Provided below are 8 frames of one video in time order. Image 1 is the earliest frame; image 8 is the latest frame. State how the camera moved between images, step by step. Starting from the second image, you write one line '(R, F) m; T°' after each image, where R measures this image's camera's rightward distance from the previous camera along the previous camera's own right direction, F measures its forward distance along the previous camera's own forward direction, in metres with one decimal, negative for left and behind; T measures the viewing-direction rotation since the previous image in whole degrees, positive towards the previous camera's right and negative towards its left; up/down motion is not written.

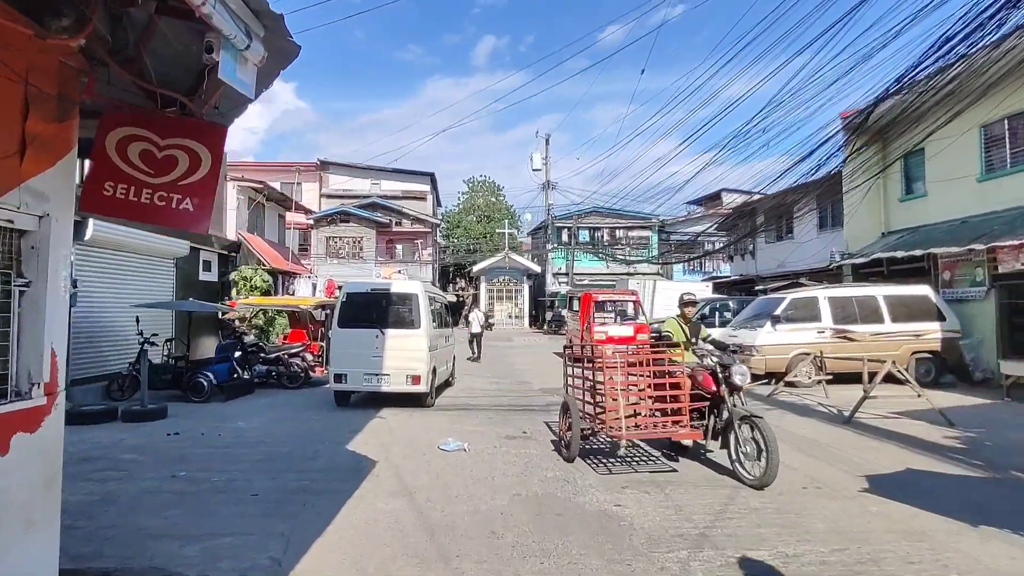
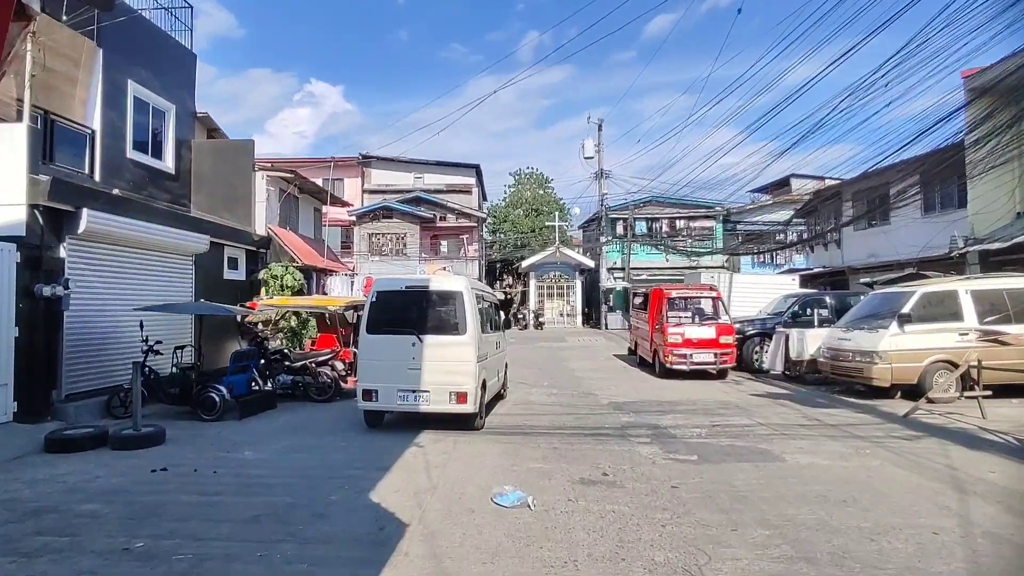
(-0.3, +2.1) m; -5°
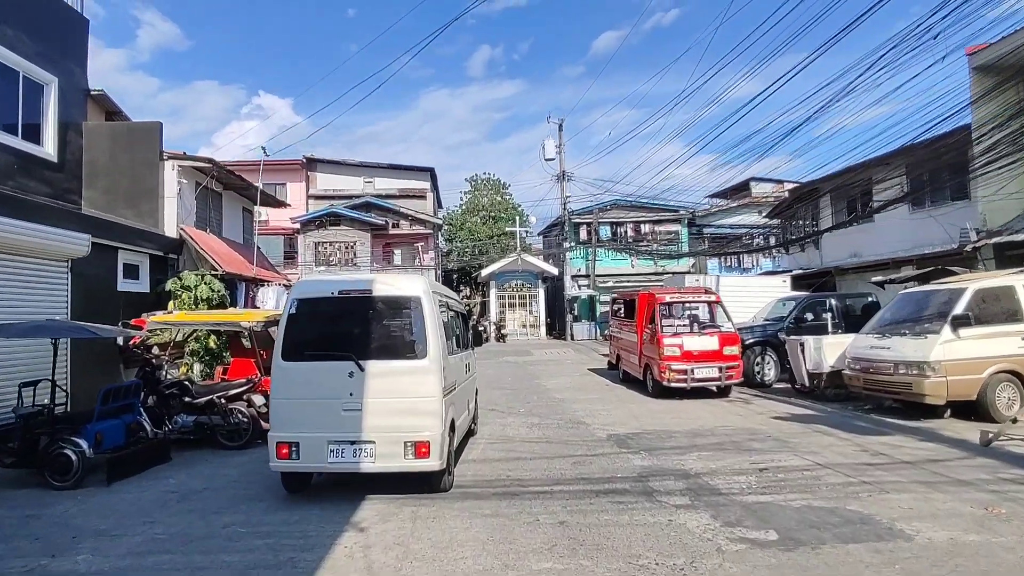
(-0.2, +2.5) m; +4°
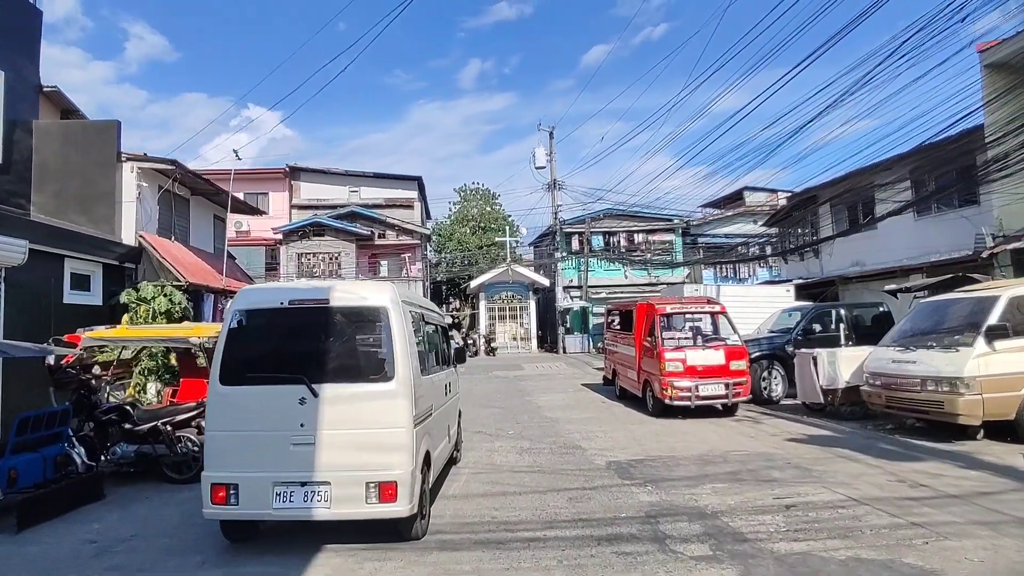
(+0.1, +1.0) m; +1°
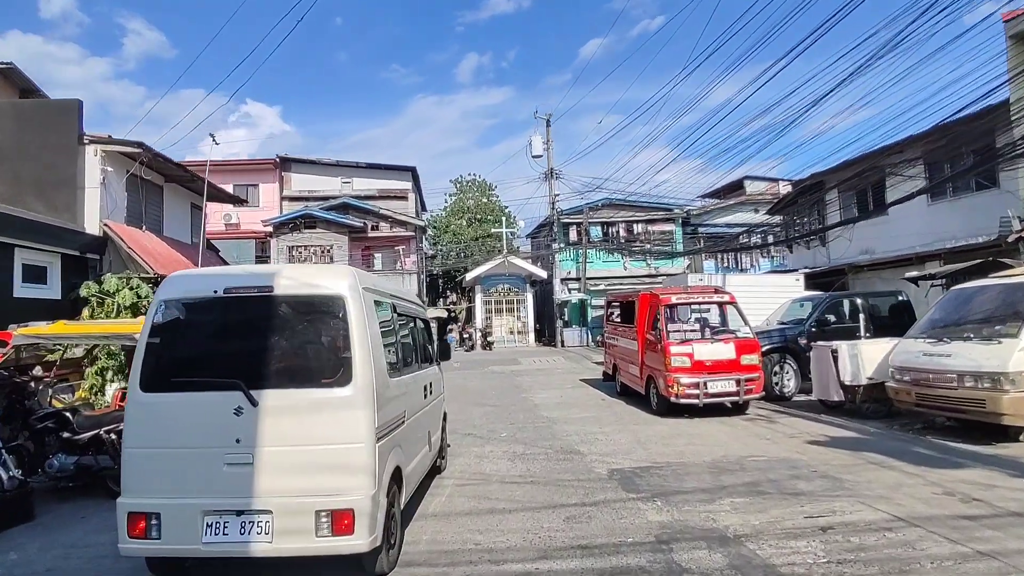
(+0.1, +0.9) m; 0°
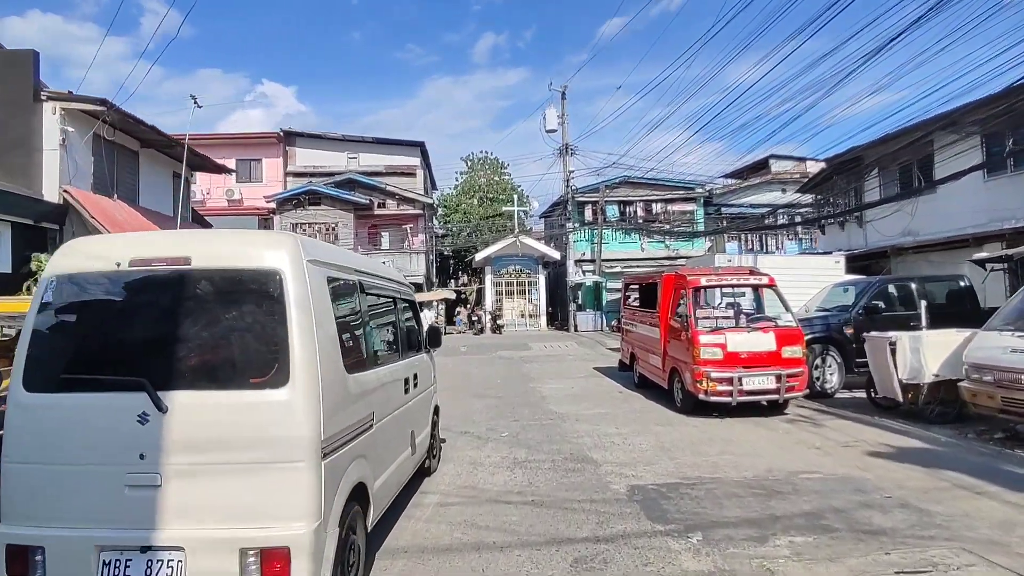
(+0.1, +1.4) m; -1°
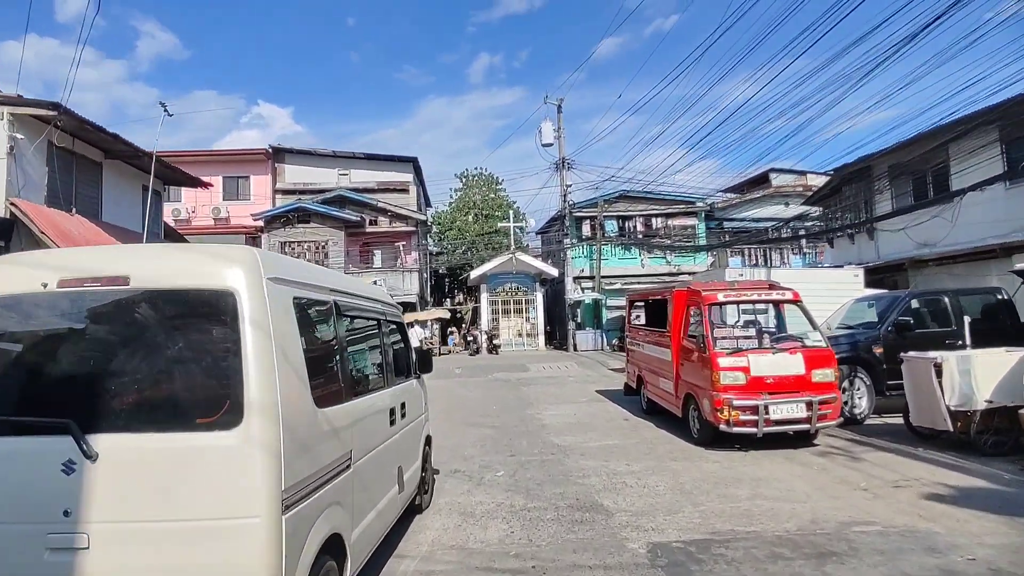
(0.0, +1.0) m; 0°
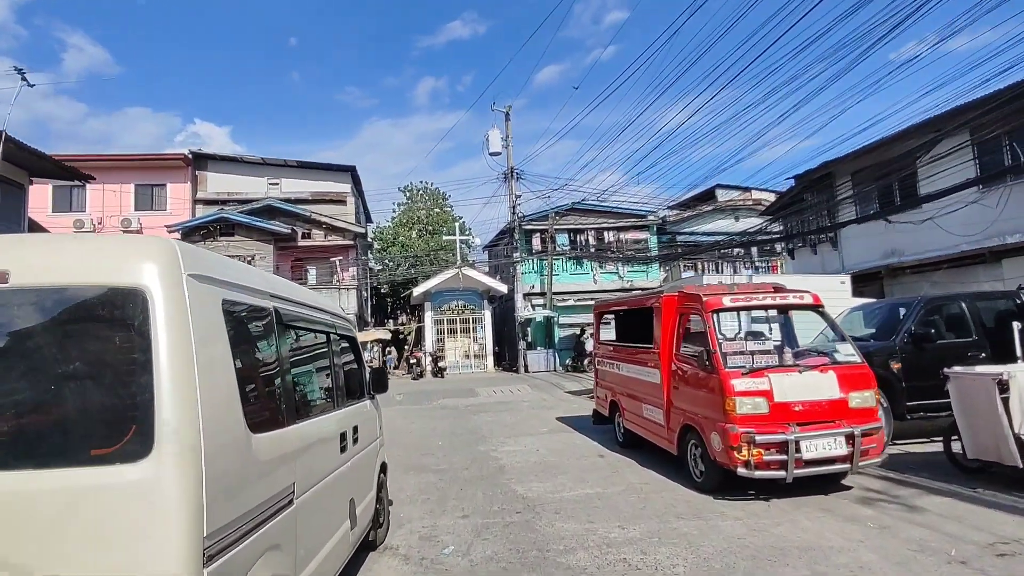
(-0.1, +2.1) m; +5°
